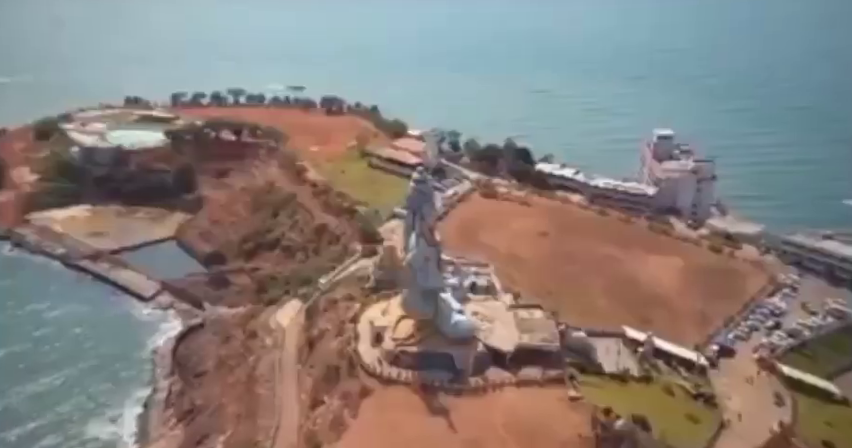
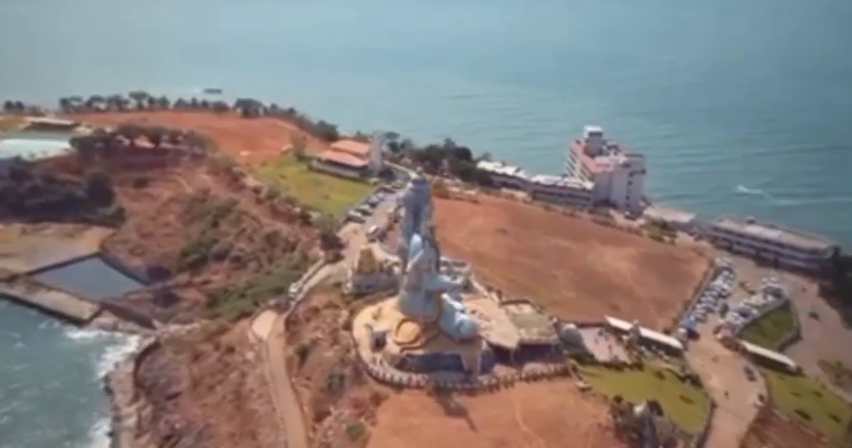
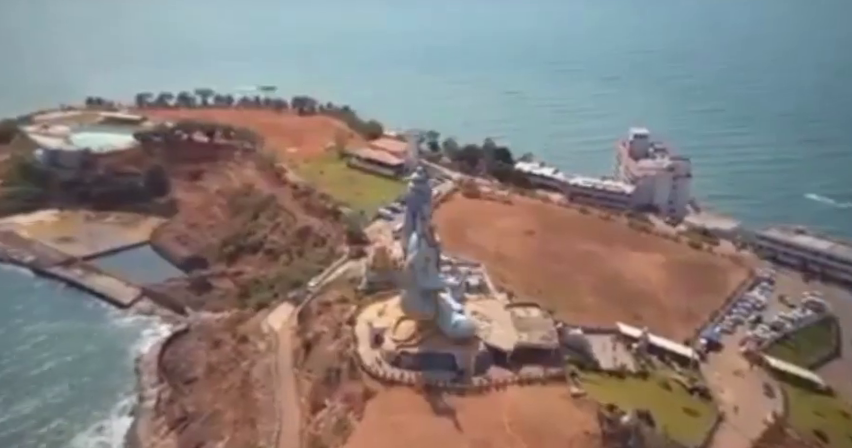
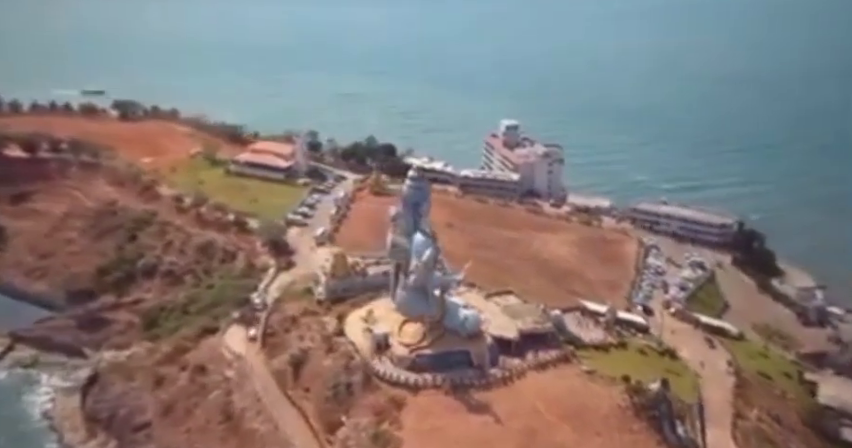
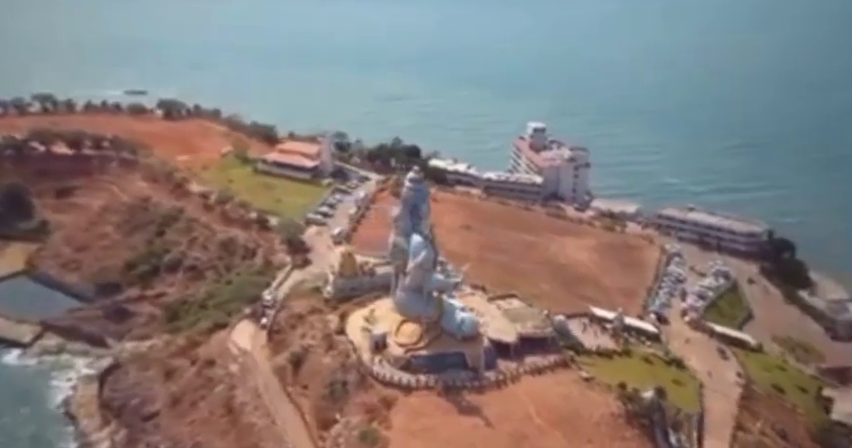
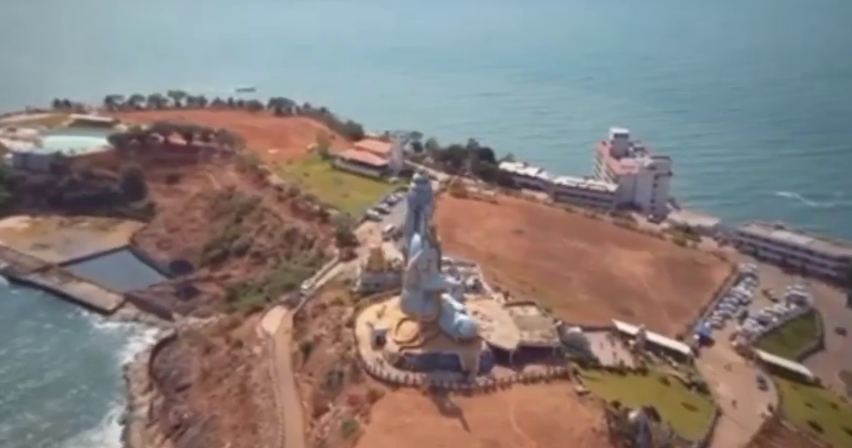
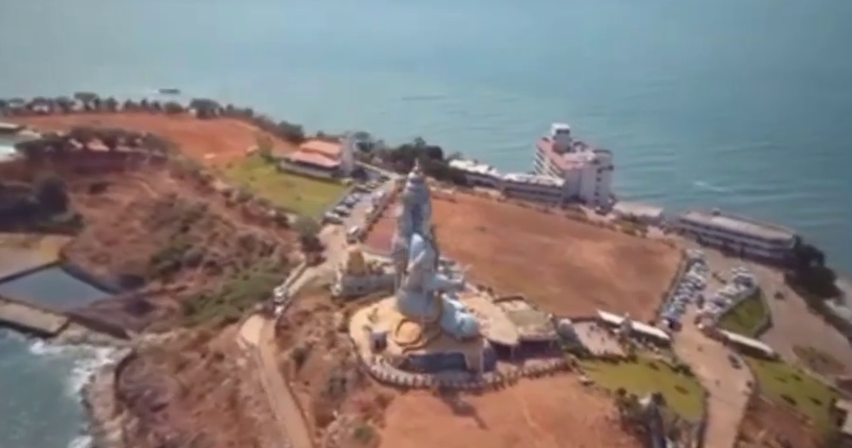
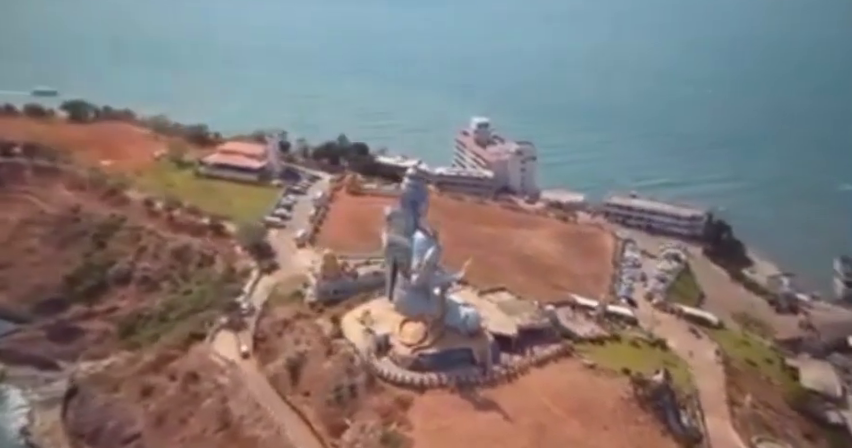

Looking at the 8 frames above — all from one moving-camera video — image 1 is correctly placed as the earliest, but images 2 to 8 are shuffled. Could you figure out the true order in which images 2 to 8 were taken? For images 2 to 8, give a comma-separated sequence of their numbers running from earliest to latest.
3, 6, 2, 7, 5, 4, 8
